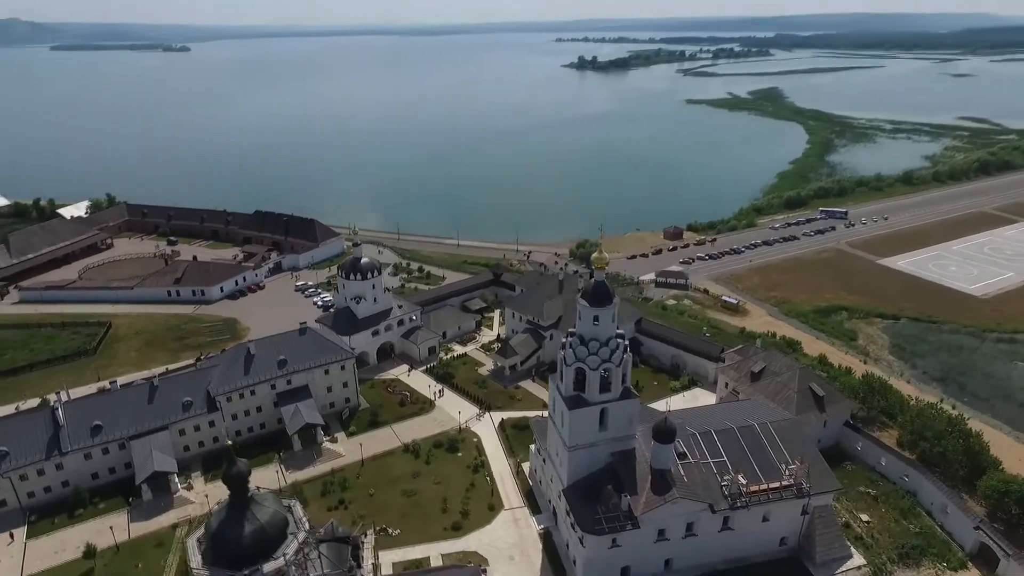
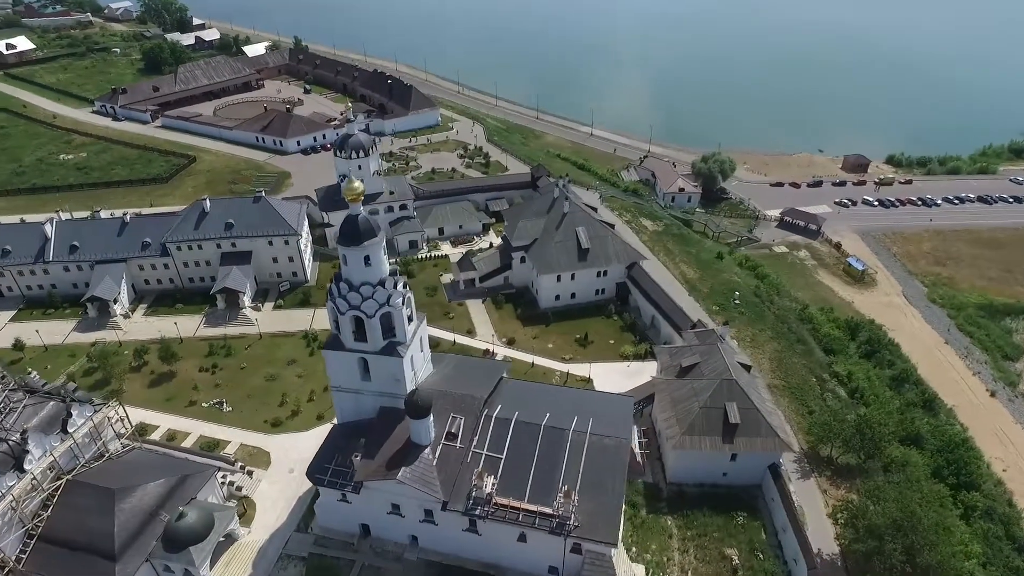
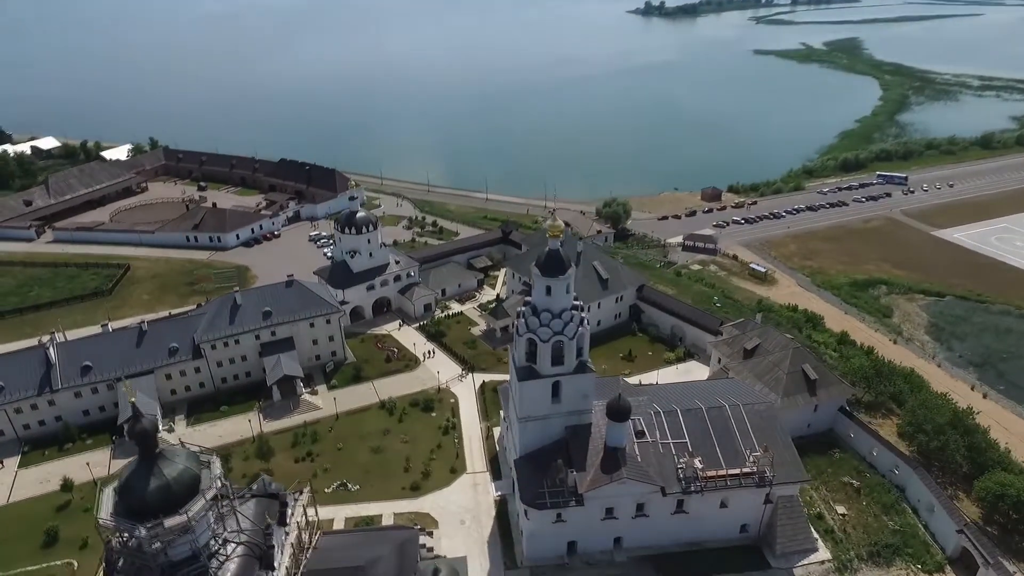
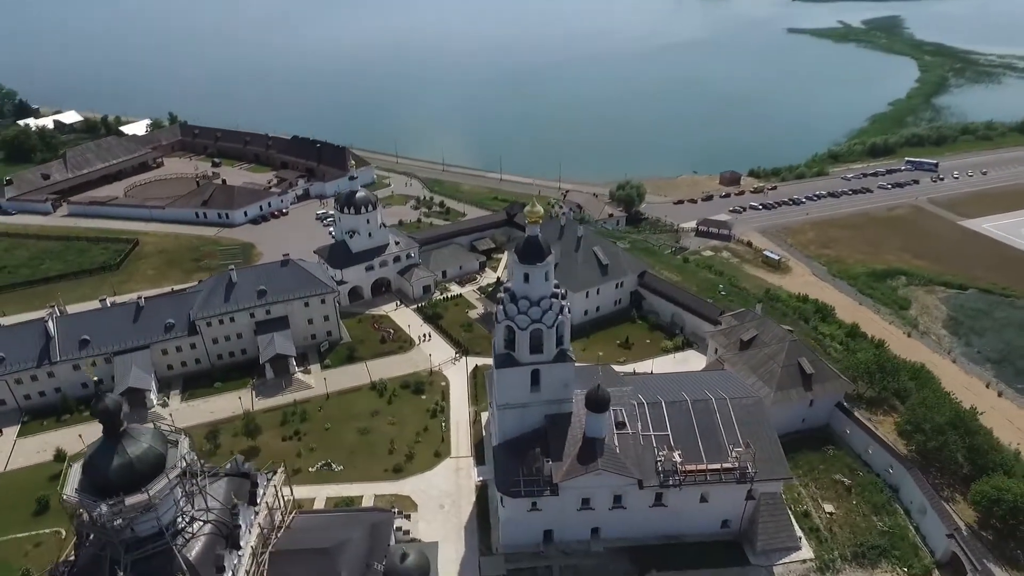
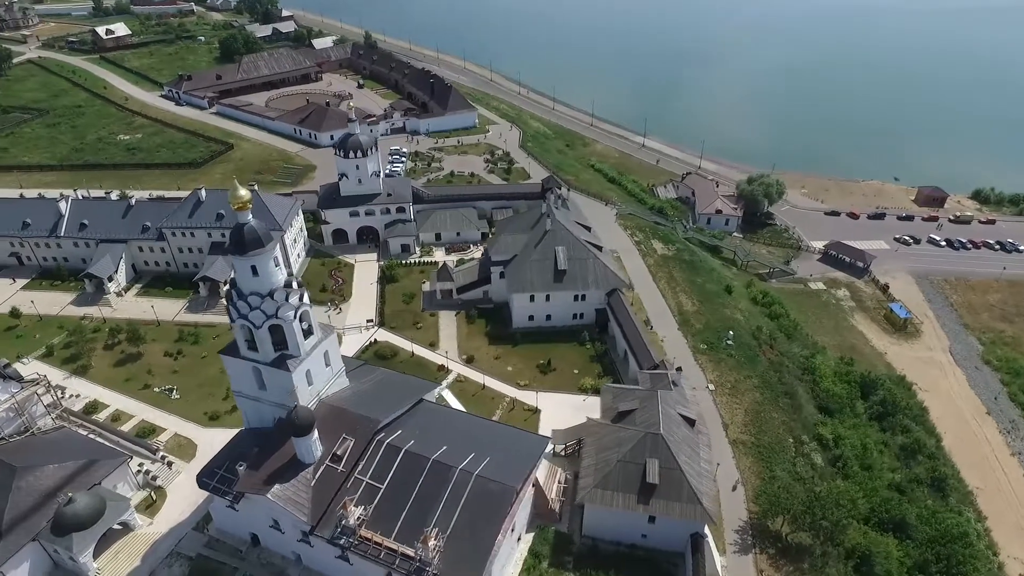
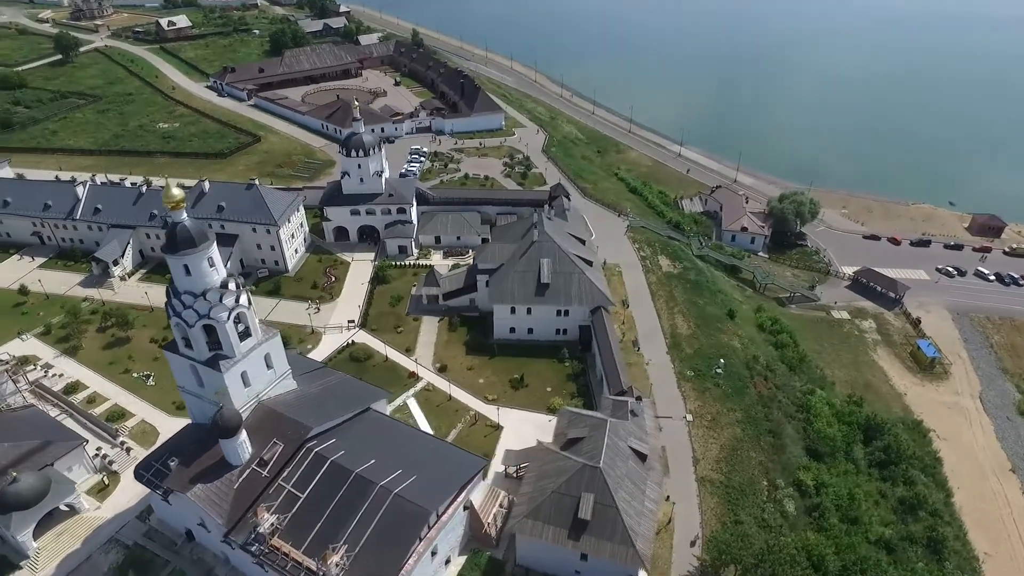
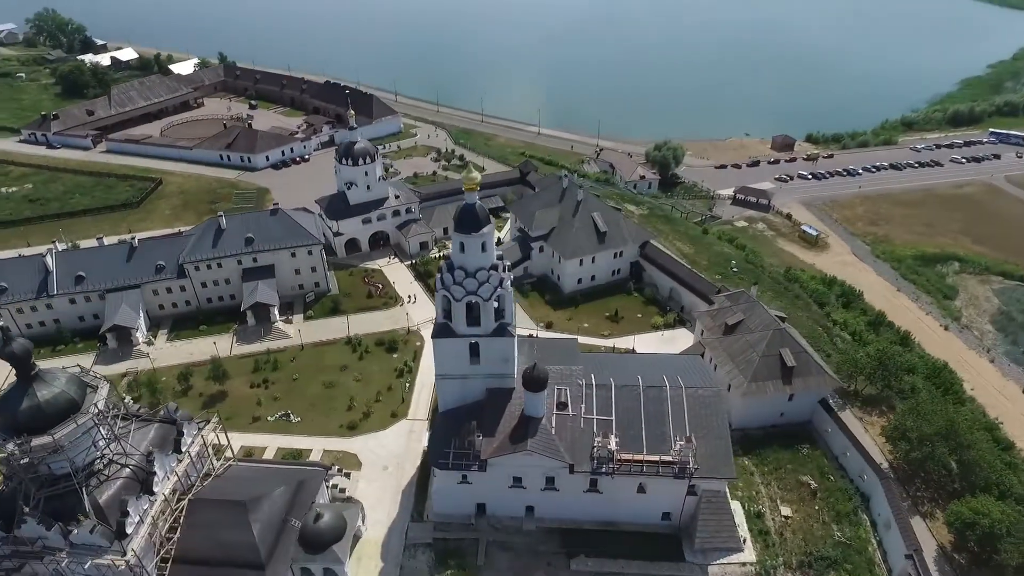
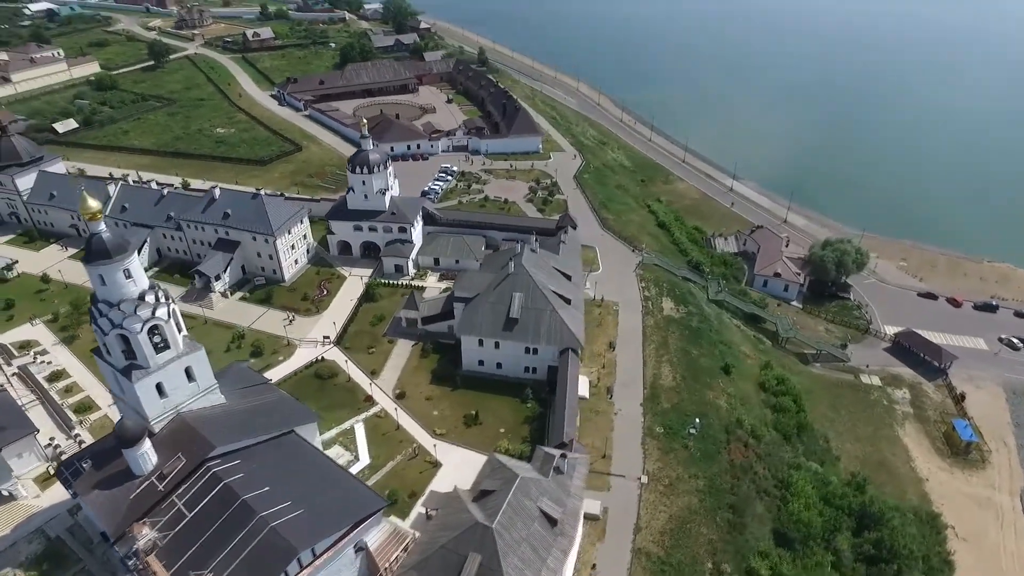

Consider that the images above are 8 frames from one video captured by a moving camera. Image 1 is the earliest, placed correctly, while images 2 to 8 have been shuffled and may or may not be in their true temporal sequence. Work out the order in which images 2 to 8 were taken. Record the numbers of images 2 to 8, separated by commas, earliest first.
3, 4, 7, 2, 5, 6, 8
